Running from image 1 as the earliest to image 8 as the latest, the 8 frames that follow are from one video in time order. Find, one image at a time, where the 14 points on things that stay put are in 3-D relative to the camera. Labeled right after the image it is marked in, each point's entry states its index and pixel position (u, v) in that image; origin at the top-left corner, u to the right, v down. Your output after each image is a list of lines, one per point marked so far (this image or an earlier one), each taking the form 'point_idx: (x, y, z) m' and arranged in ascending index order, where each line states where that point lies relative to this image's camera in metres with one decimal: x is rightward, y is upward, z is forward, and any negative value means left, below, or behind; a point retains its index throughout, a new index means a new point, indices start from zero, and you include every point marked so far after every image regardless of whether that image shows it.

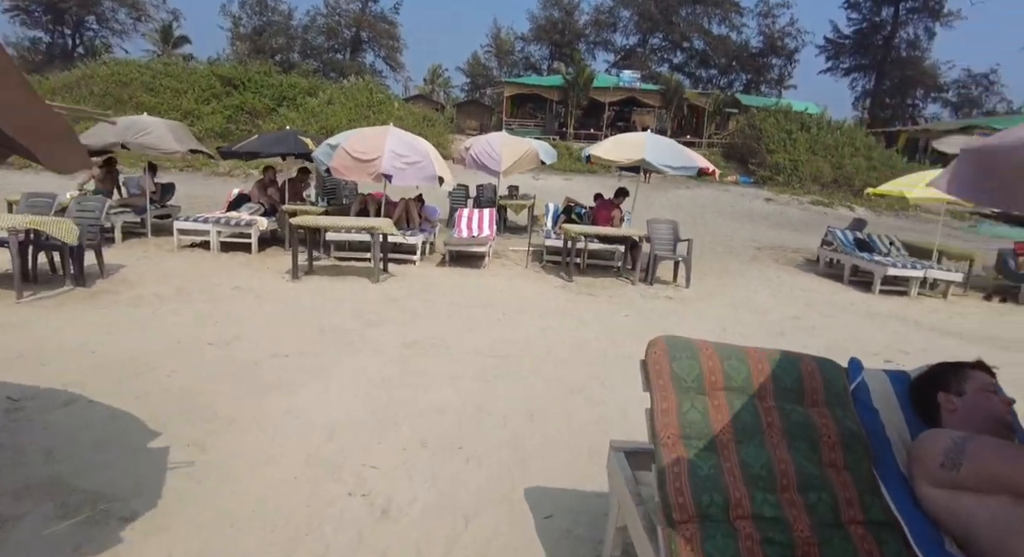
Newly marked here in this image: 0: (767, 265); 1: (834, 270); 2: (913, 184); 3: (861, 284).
0: (+5.2, +0.3, +12.5) m
1: (+6.4, +0.2, +12.0) m
2: (+7.0, +1.7, +10.5) m
3: (+6.2, -0.1, +10.8) m
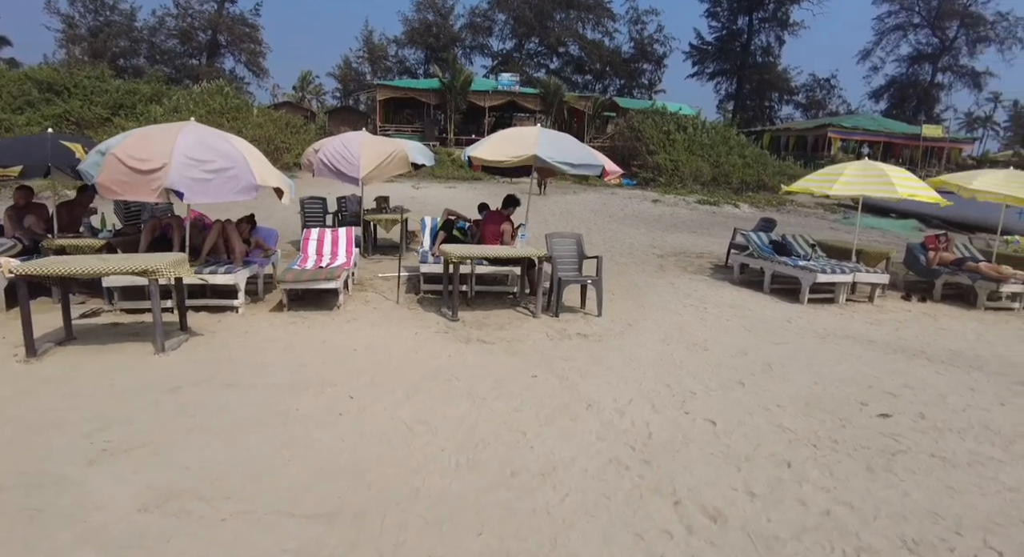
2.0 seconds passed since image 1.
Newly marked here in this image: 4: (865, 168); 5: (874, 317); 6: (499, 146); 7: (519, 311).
0: (+3.0, +0.1, +11.0) m
1: (+4.2, 0.0, +10.7) m
2: (+4.9, +1.6, +9.3) m
3: (+4.3, -0.2, +9.5) m
4: (+5.3, +1.7, +9.2) m
5: (+5.1, -0.5, +8.5) m
6: (-0.2, +1.8, +8.2) m
7: (+0.1, -0.4, +7.6) m
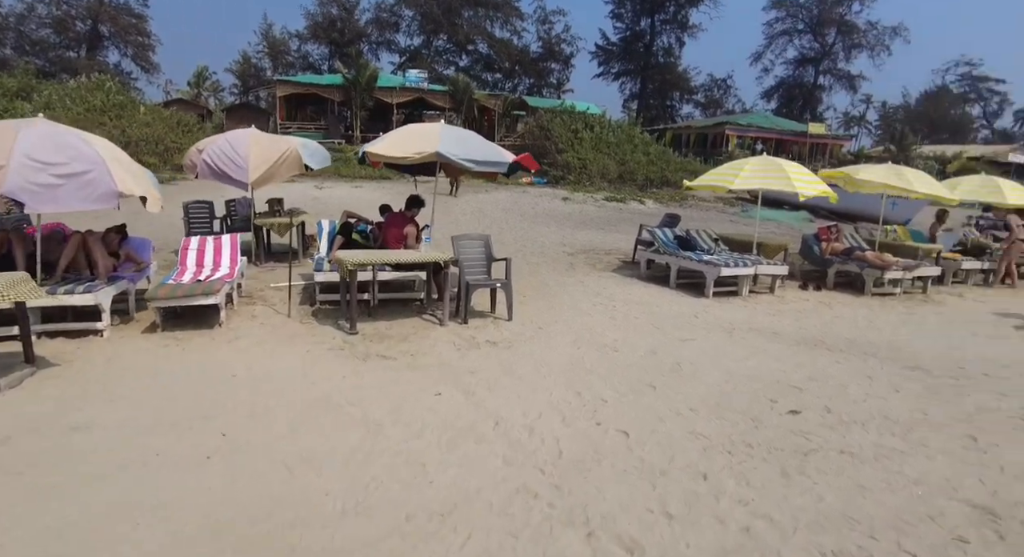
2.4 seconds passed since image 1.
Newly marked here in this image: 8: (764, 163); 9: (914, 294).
0: (+1.4, +0.1, +10.9) m
1: (+2.6, +0.1, +10.8) m
2: (+3.5, +1.7, +9.5) m
3: (+2.9, -0.1, +9.6) m
4: (+3.9, +1.8, +9.4) m
5: (+3.8, -0.4, +8.7) m
6: (-1.5, +1.7, +7.7) m
7: (-1.0, -0.5, +7.2) m
8: (+3.9, +1.8, +9.4) m
9: (+6.9, -0.3, +10.4) m
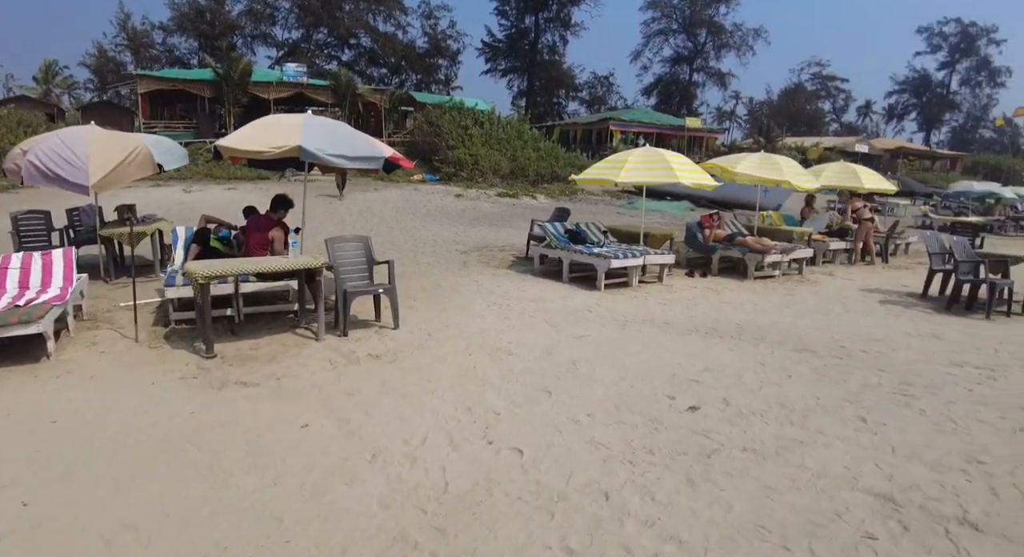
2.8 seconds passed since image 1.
0: (-0.5, +0.1, +10.4) m
1: (+0.7, +0.2, +10.6) m
2: (+1.7, +1.8, +9.5) m
3: (+1.1, 0.0, +9.5) m
4: (+2.1, +2.0, +9.4) m
5: (+2.2, -0.2, +8.7) m
6: (-2.9, +1.6, +6.9) m
7: (-2.3, -0.6, +6.4) m
8: (+2.1, +2.0, +9.4) m
9: (+5.0, +0.1, +10.9) m
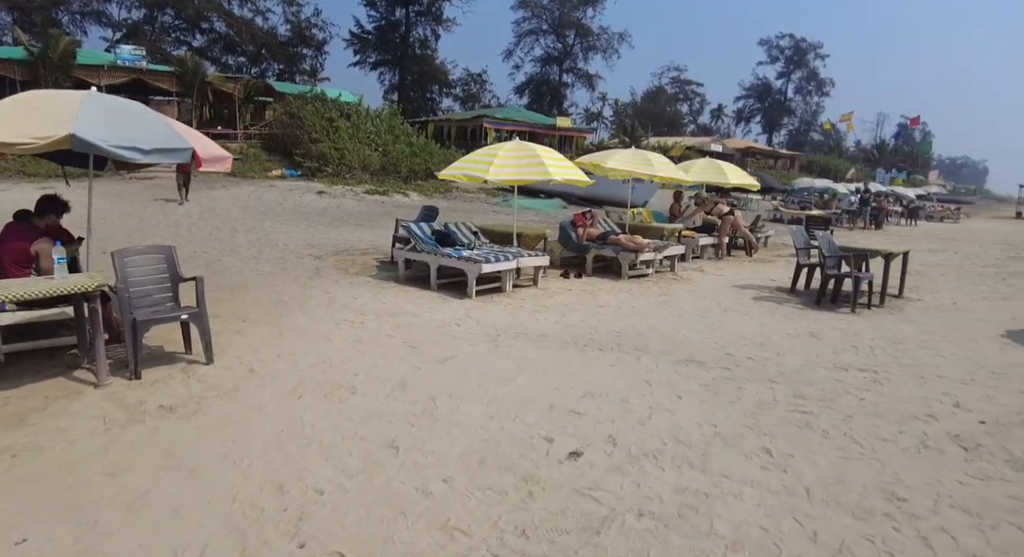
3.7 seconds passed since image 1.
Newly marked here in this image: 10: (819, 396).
0: (-2.7, 0.0, +9.1) m
1: (-1.5, +0.1, +9.5) m
2: (-0.4, +1.8, +8.6) m
3: (-0.8, -0.1, +8.5) m
4: (+0.1, +1.9, +8.6) m
5: (+0.4, -0.3, +8.0) m
6: (-4.3, +1.4, +5.1) m
7: (-3.5, -0.8, +4.8) m
8: (+0.1, +1.9, +8.6) m
9: (+2.7, +0.1, +10.7) m
10: (+2.4, -0.9, +4.6) m
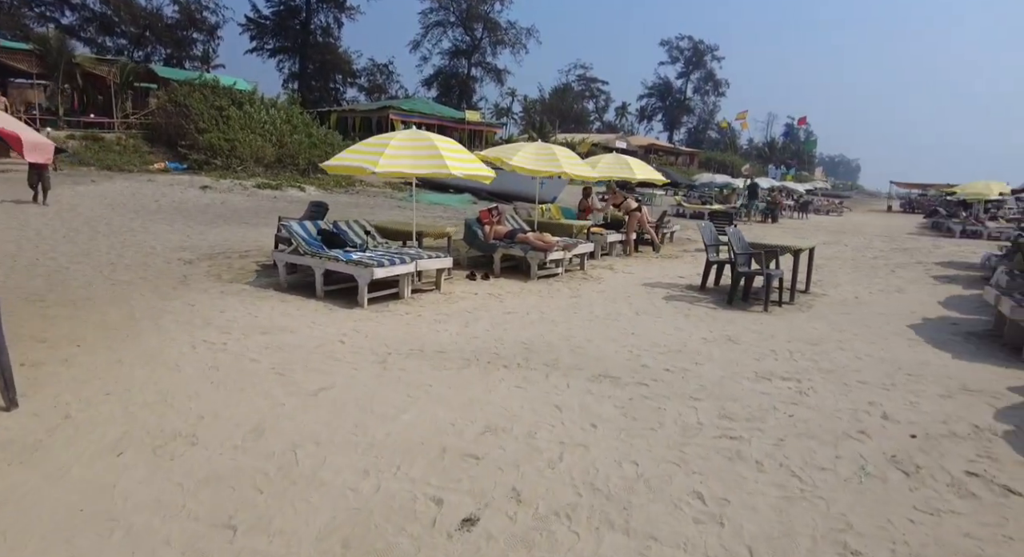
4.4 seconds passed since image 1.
0: (-4.0, -0.1, +7.9) m
1: (-2.9, 0.0, +8.4) m
2: (-1.7, +1.7, +7.6) m
3: (-2.1, -0.2, +7.5) m
4: (-1.3, +1.8, +7.7) m
5: (-0.8, -0.4, +7.2) m
6: (-5.1, +1.2, +3.7) m
7: (-4.3, -1.0, +3.5) m
8: (-1.3, +1.9, +7.7) m
9: (+1.1, +0.1, +10.2) m
10: (+1.6, -1.0, +4.1) m
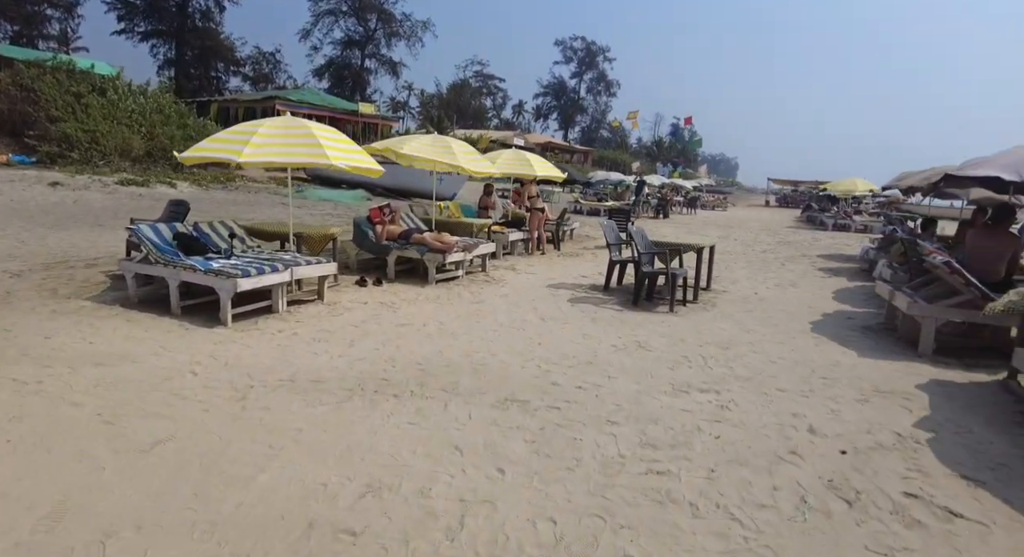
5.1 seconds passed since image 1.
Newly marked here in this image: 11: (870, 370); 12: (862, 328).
0: (-5.2, -0.3, +6.4) m
1: (-4.2, -0.1, +7.1) m
2: (-2.9, +1.6, +6.6) m
3: (-3.3, -0.3, +6.4) m
4: (-2.5, +1.7, +6.7) m
5: (-1.9, -0.5, +6.3) m
6: (-5.7, +1.0, +2.1) m
7: (-4.7, -1.2, +2.1) m
8: (-2.5, +1.8, +6.7) m
9: (-0.6, +0.1, +9.5) m
10: (+1.0, -1.0, +3.7) m
11: (+3.2, -0.8, +5.3) m
12: (+4.2, -0.6, +7.2) m
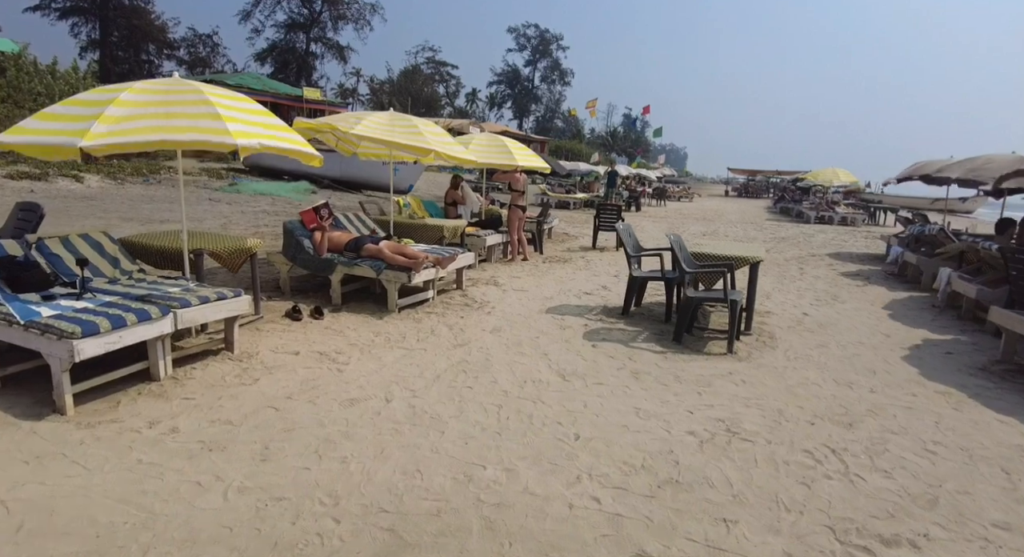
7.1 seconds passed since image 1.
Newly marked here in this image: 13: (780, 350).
0: (-5.1, -0.7, +3.9) m
1: (-4.2, -0.5, +4.7) m
2: (-2.9, +1.2, +4.2) m
3: (-3.2, -0.7, +4.0) m
4: (-2.5, +1.4, +4.4) m
5: (-1.8, -0.8, +4.0) m
6: (-5.3, +0.5, -0.4) m
7: (-4.3, -1.6, -0.3) m
8: (-2.5, +1.4, +4.4) m
9: (-0.8, -0.2, +7.4) m
10: (+1.3, -1.3, +1.7) m
11: (+3.3, -1.1, +3.5) m
12: (+4.2, -0.8, +5.4) m
13: (+2.5, -0.7, +5.6) m
